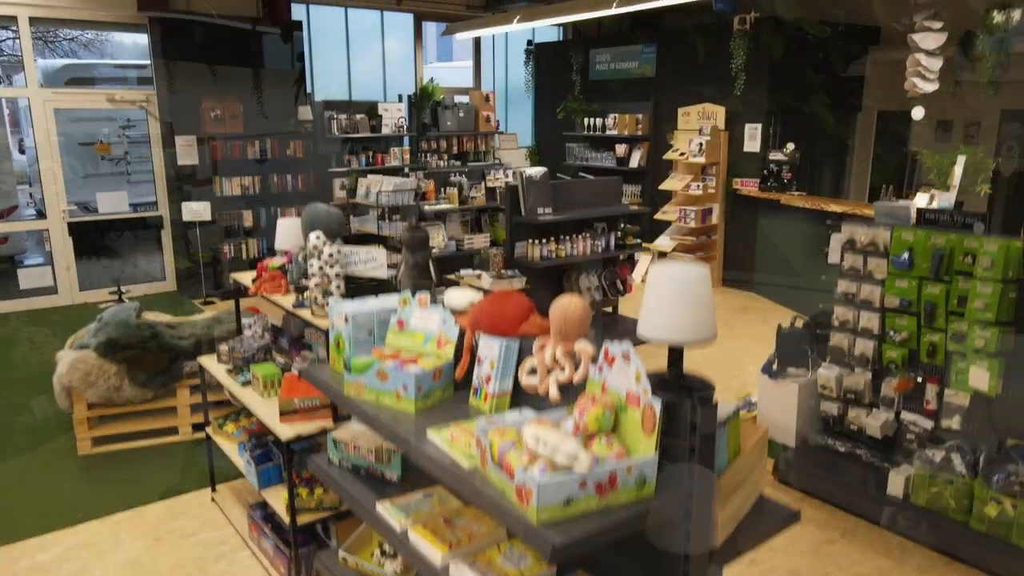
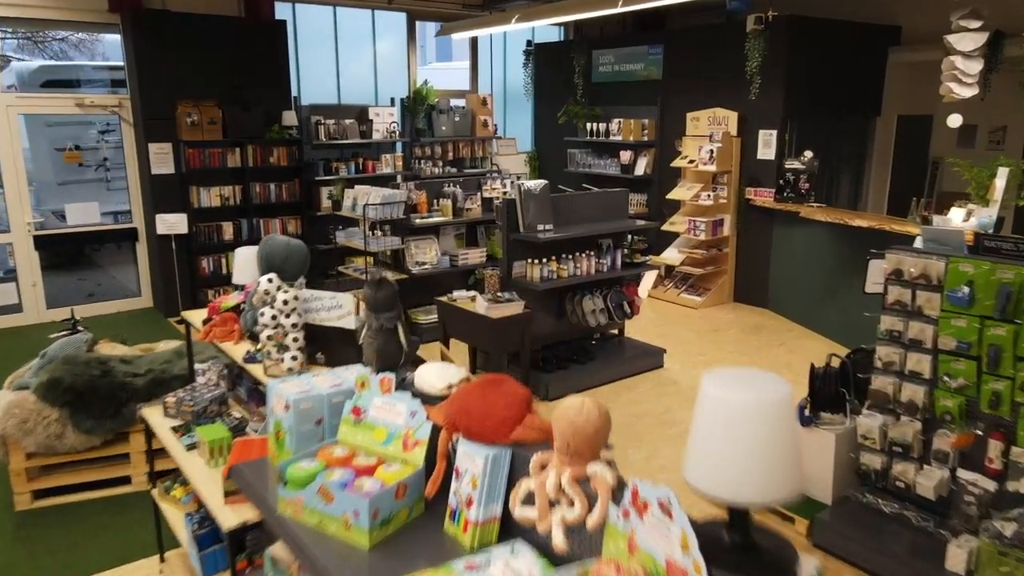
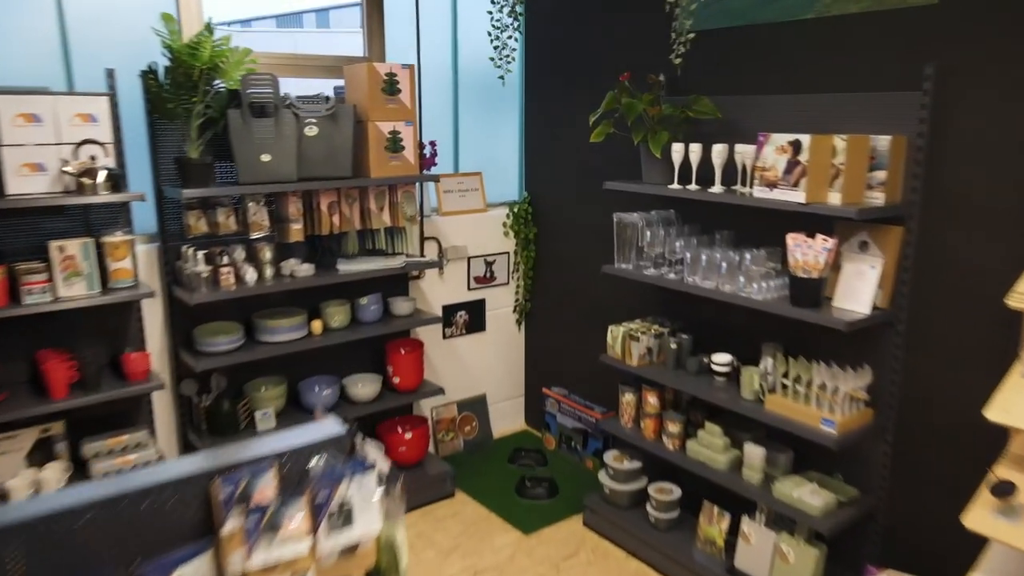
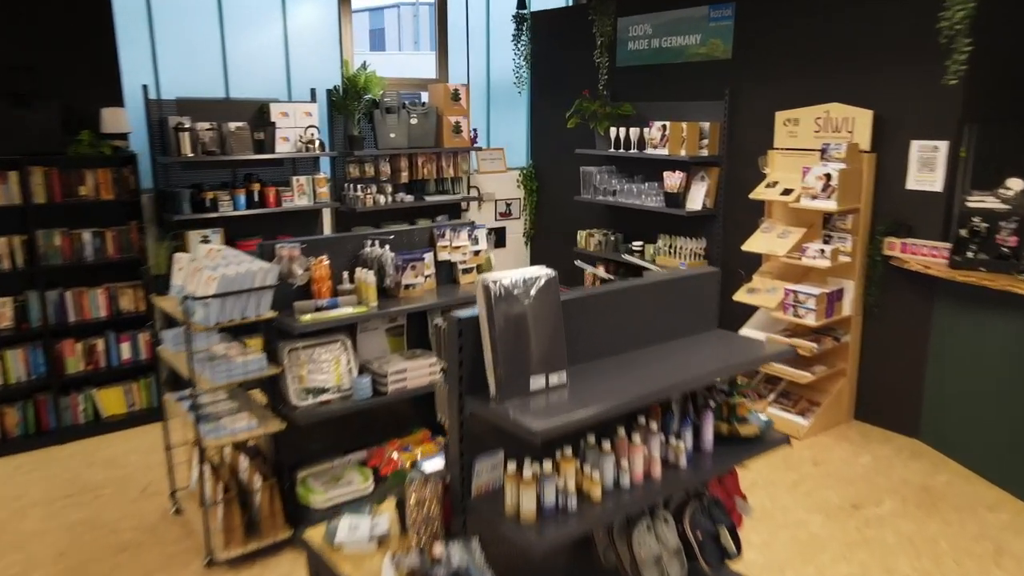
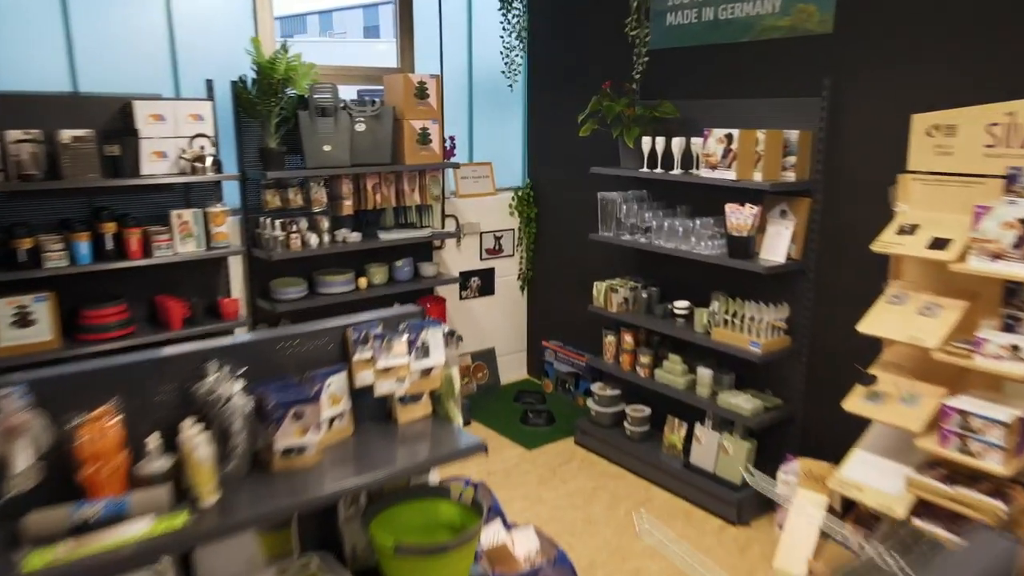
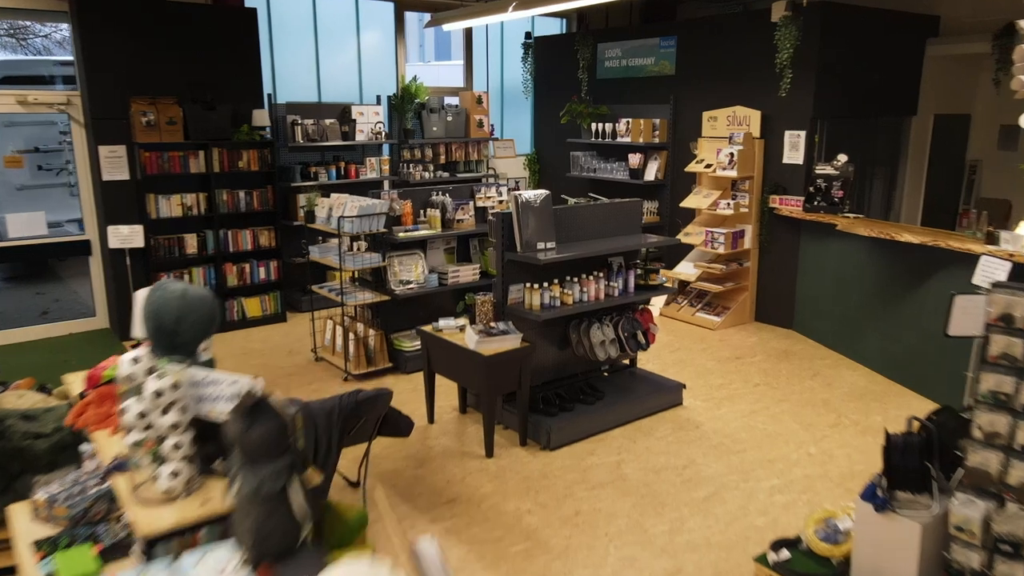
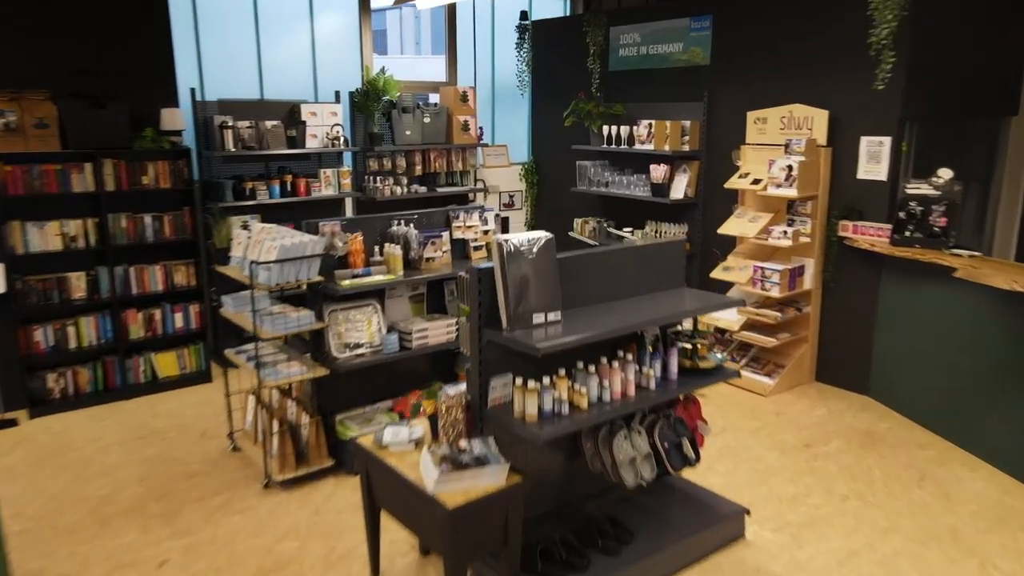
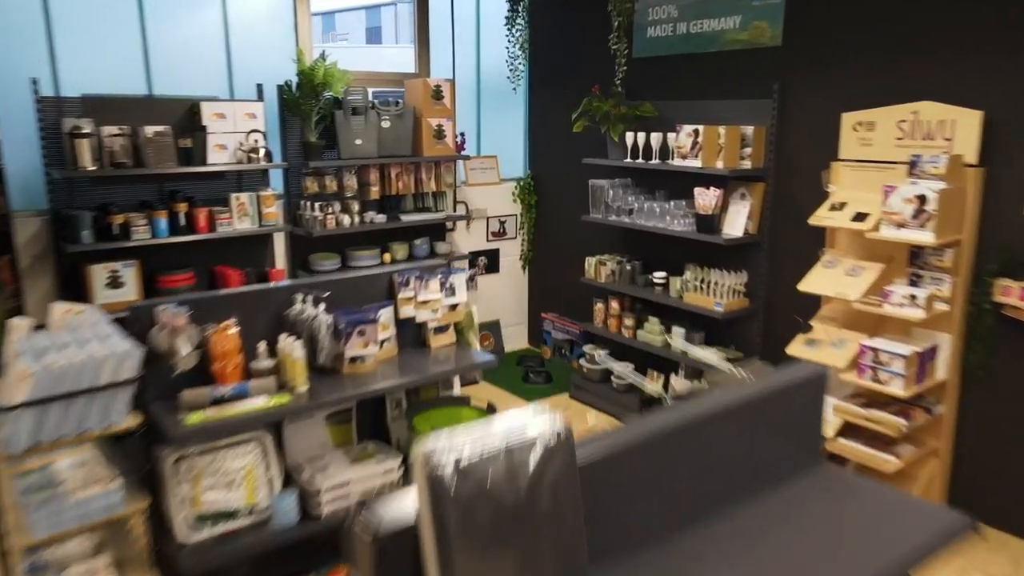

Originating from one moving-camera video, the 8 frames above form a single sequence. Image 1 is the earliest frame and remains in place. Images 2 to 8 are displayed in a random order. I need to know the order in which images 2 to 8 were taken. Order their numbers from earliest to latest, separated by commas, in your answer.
2, 6, 7, 4, 8, 5, 3
